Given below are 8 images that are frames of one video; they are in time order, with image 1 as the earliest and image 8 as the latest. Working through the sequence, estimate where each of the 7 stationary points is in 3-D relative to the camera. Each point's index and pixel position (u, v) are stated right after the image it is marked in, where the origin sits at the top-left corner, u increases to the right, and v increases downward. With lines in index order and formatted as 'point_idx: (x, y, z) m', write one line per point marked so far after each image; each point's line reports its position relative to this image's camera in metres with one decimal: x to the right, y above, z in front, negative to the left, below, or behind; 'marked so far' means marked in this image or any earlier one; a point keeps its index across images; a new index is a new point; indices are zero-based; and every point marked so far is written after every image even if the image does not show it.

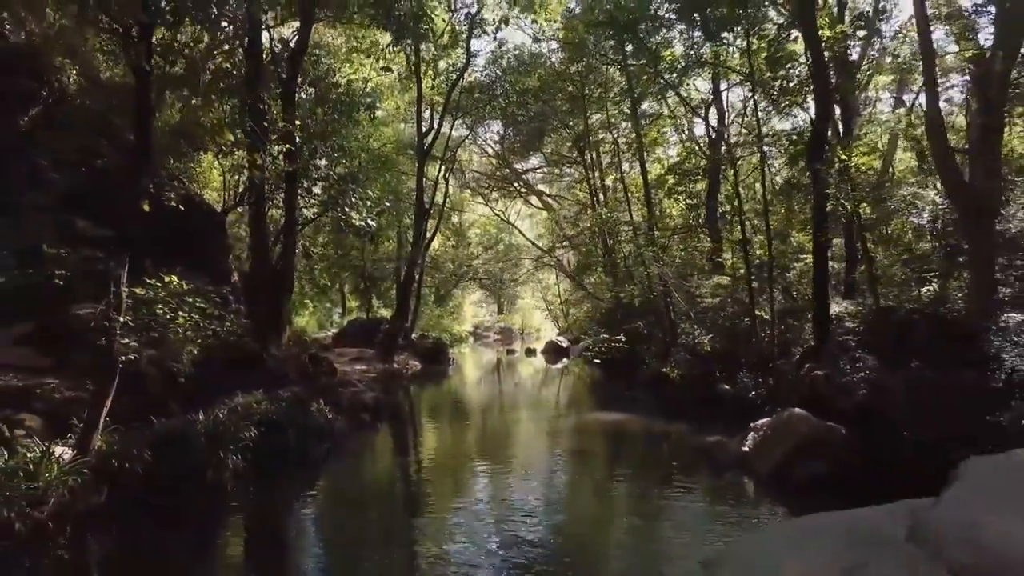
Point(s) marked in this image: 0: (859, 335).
0: (+5.2, -0.7, +10.8) m
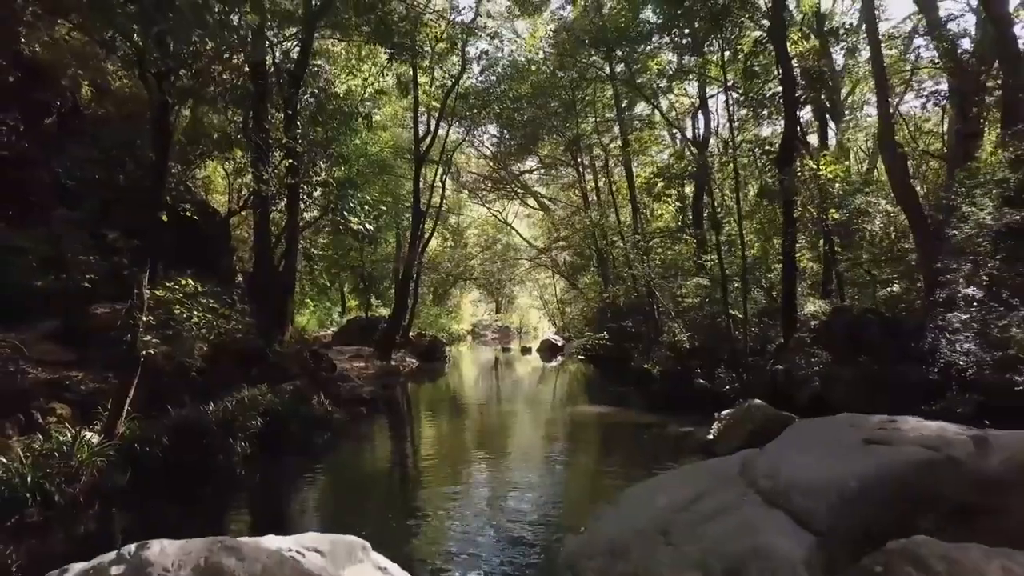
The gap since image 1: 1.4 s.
0: (+4.9, -0.7, +11.6) m
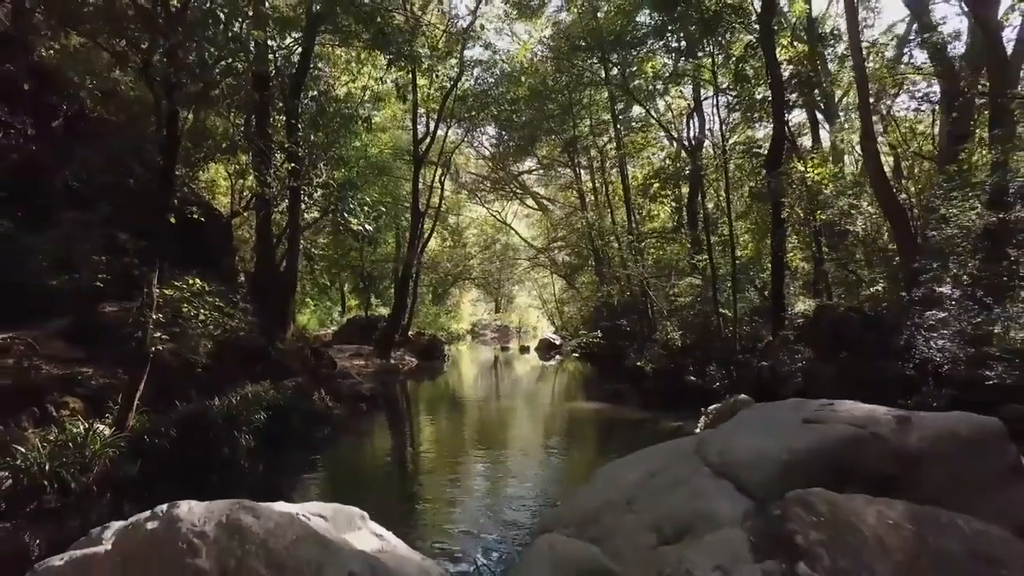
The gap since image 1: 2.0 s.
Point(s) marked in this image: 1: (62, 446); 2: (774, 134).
0: (+4.8, -0.7, +12.0) m
1: (-4.8, -1.7, +7.6) m
2: (+5.2, +3.1, +14.2) m
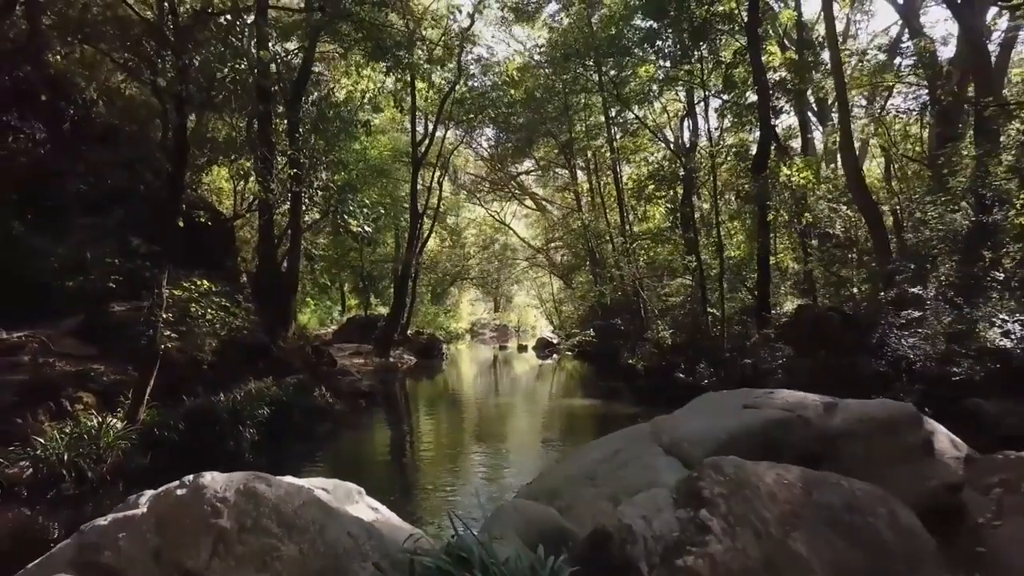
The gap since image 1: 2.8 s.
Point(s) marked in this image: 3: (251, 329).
0: (+4.7, -0.7, +12.5) m
1: (-4.9, -1.7, +8.1) m
2: (+5.1, +3.1, +14.7) m
3: (-5.1, -0.8, +13.9) m
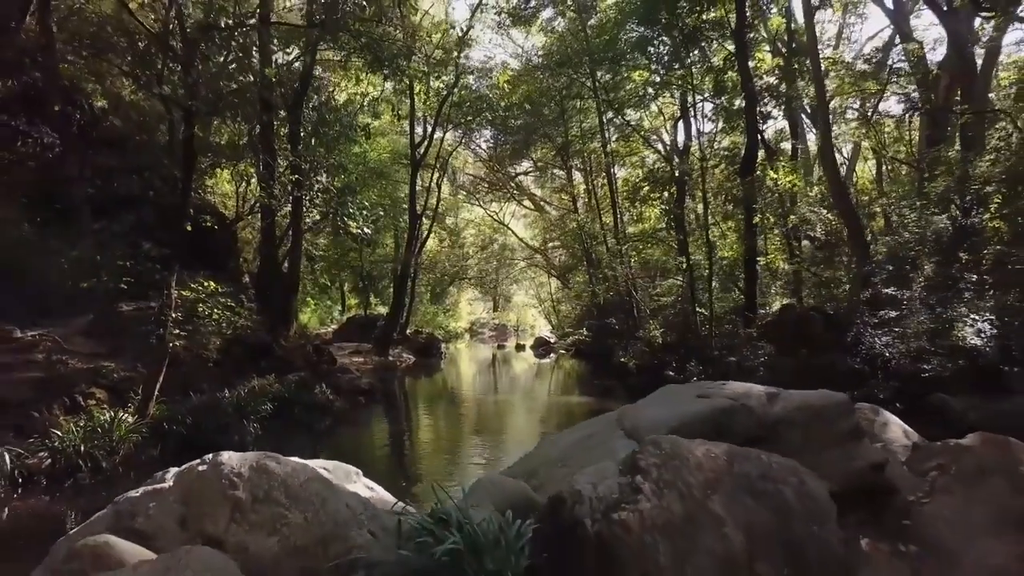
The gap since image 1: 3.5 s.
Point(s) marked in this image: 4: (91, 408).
0: (+4.6, -0.7, +12.9) m
1: (-5.0, -1.7, +8.5) m
2: (+5.0, +3.1, +15.1) m
3: (-5.2, -0.8, +14.4) m
4: (-5.4, -1.5, +9.2) m
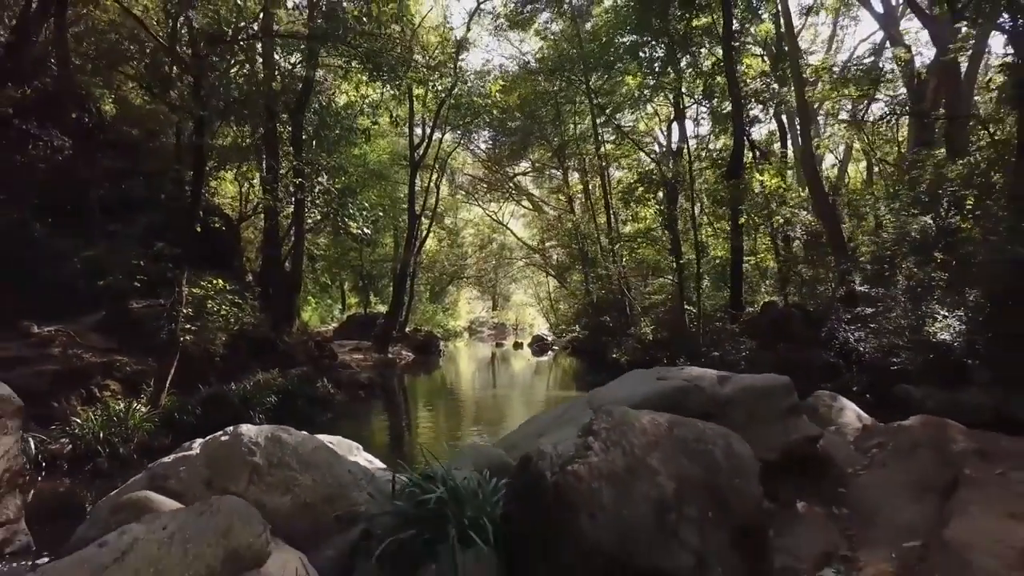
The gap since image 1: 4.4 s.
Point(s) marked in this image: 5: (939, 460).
0: (+4.5, -0.7, +13.5) m
1: (-5.1, -1.7, +9.1) m
2: (+4.9, +3.1, +15.7) m
3: (-5.3, -0.8, +14.9) m
4: (-5.5, -1.5, +9.7) m
5: (+2.9, -1.2, +4.9) m
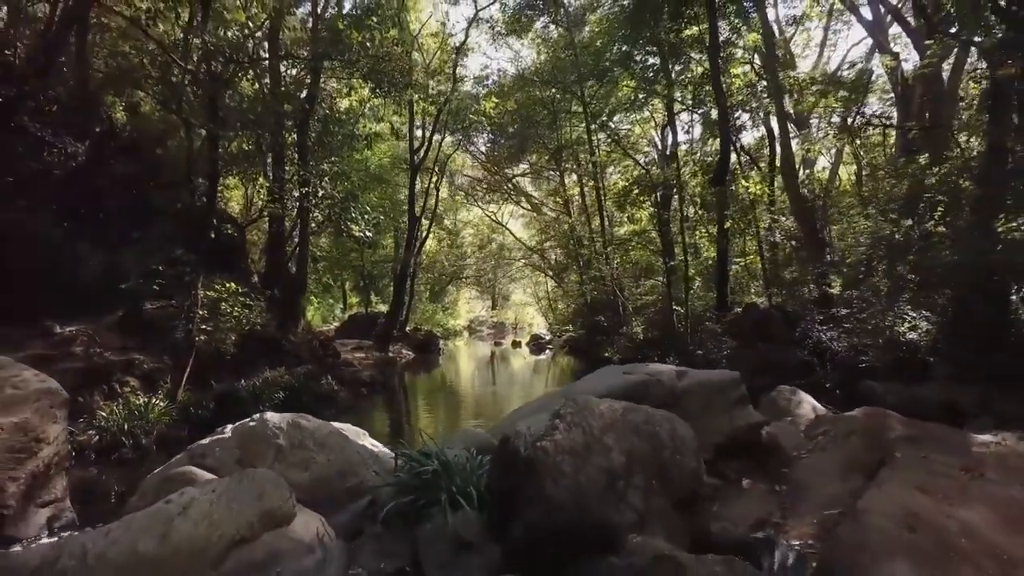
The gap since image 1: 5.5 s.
0: (+4.4, -0.7, +14.2) m
1: (-5.2, -1.7, +9.8) m
2: (+4.8, +3.1, +16.4) m
3: (-5.4, -0.8, +15.7) m
4: (-5.6, -1.6, +10.4) m
5: (+2.8, -1.2, +5.6) m
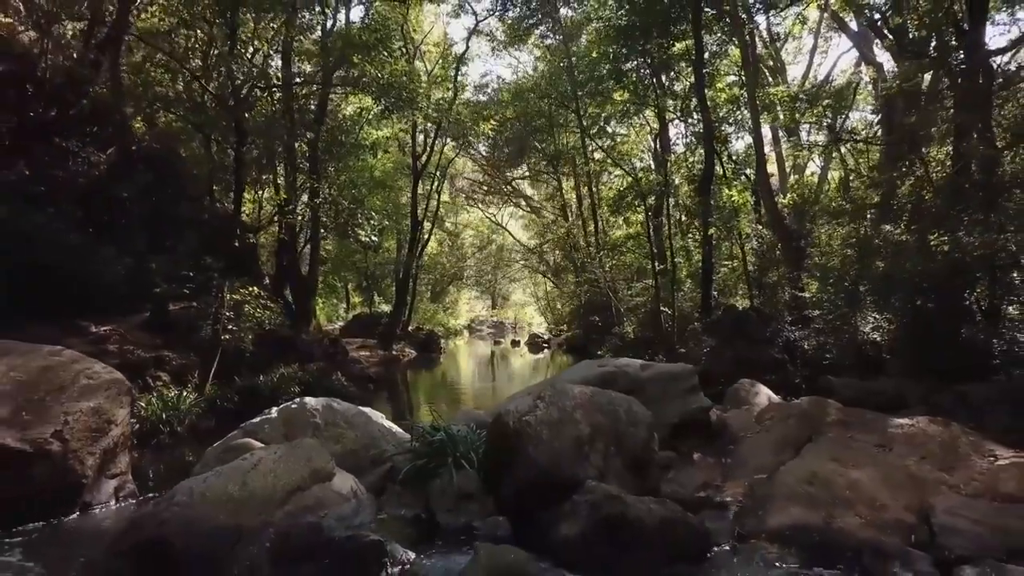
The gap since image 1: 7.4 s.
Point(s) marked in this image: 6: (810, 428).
0: (+4.3, -0.8, +15.3) m
1: (-5.3, -1.8, +10.9) m
2: (+4.7, +3.0, +17.5) m
3: (-5.5, -0.9, +16.8) m
4: (-5.7, -1.6, +11.5) m
5: (+2.7, -1.3, +6.7) m
6: (+2.8, -1.3, +6.7) m
